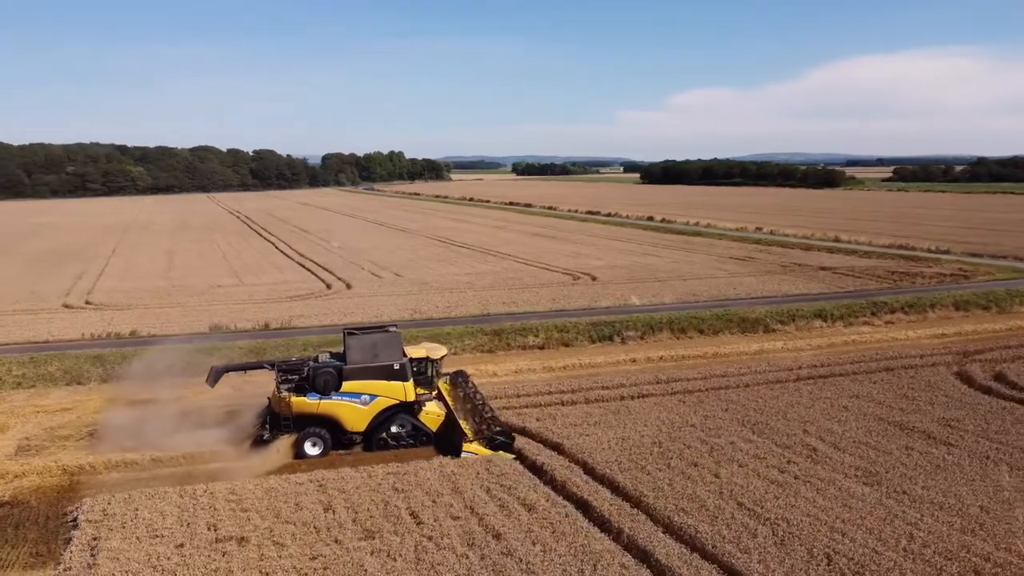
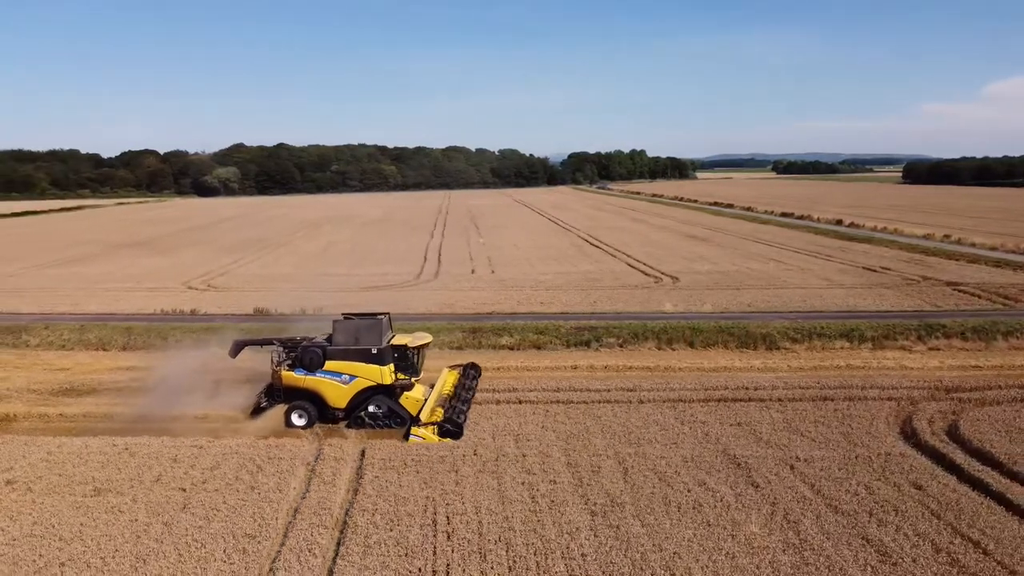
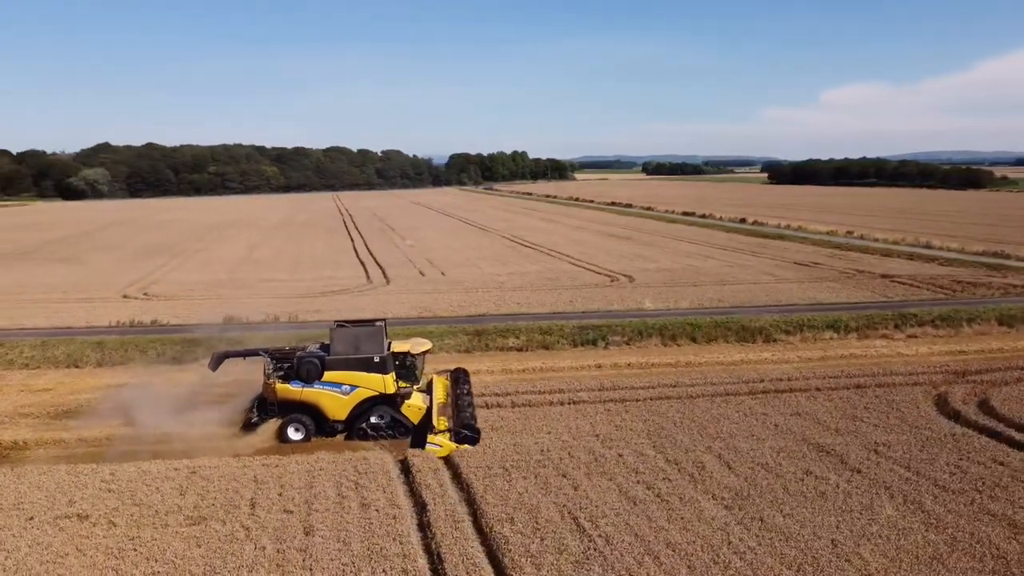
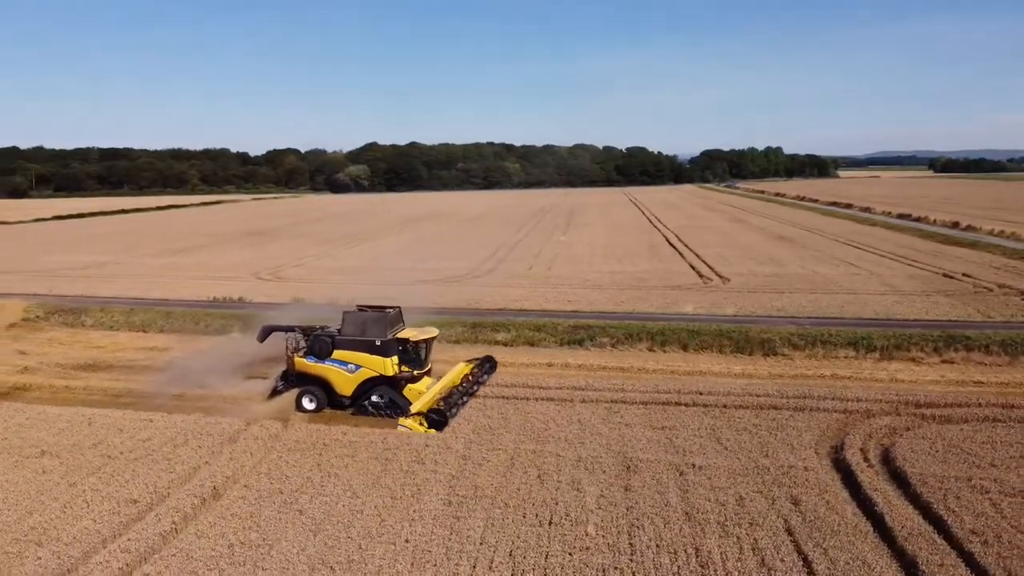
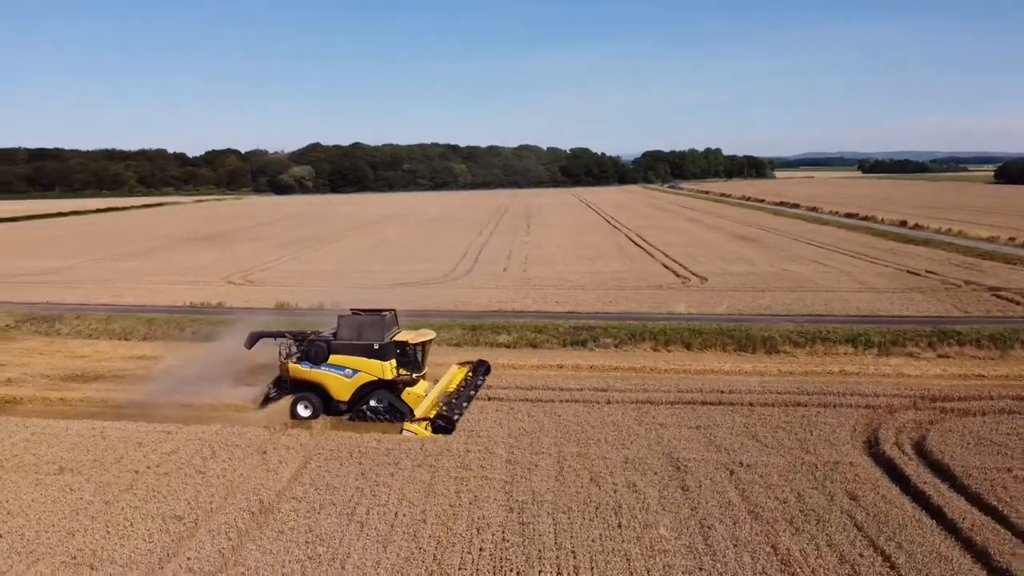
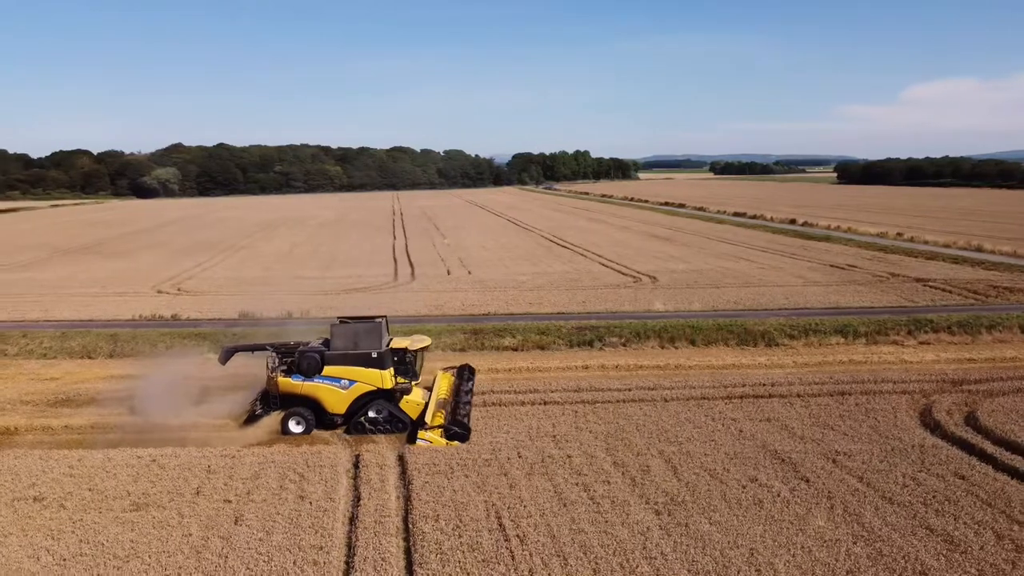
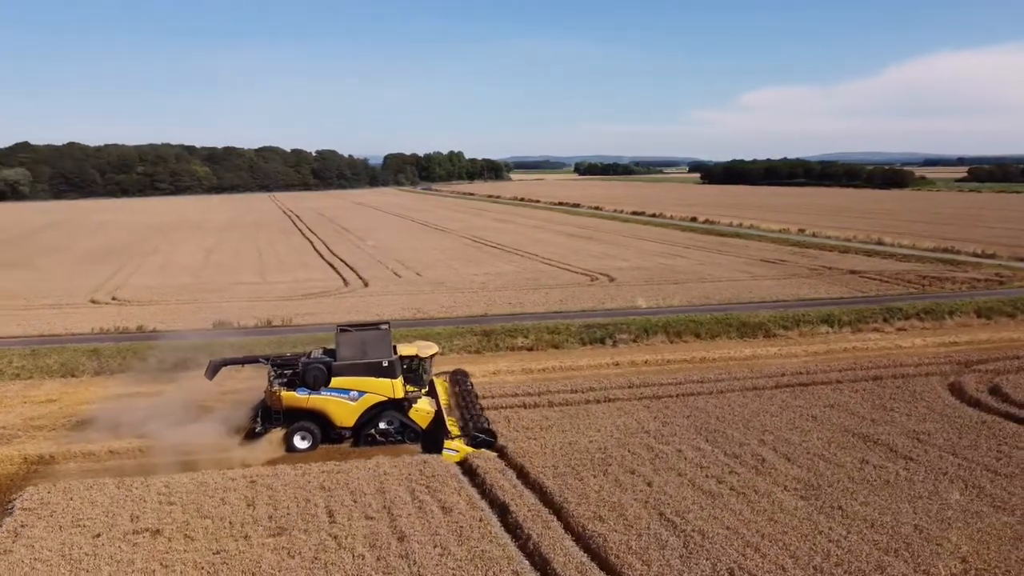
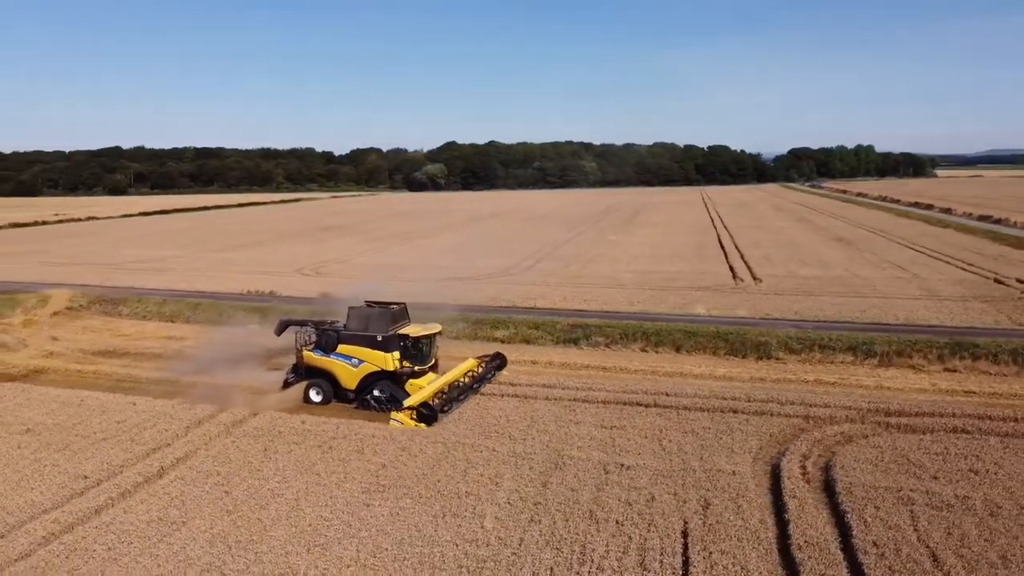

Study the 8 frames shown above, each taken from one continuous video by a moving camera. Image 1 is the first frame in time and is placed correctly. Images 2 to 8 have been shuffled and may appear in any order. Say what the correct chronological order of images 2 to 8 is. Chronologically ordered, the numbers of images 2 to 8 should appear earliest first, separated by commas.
7, 3, 6, 2, 5, 4, 8
